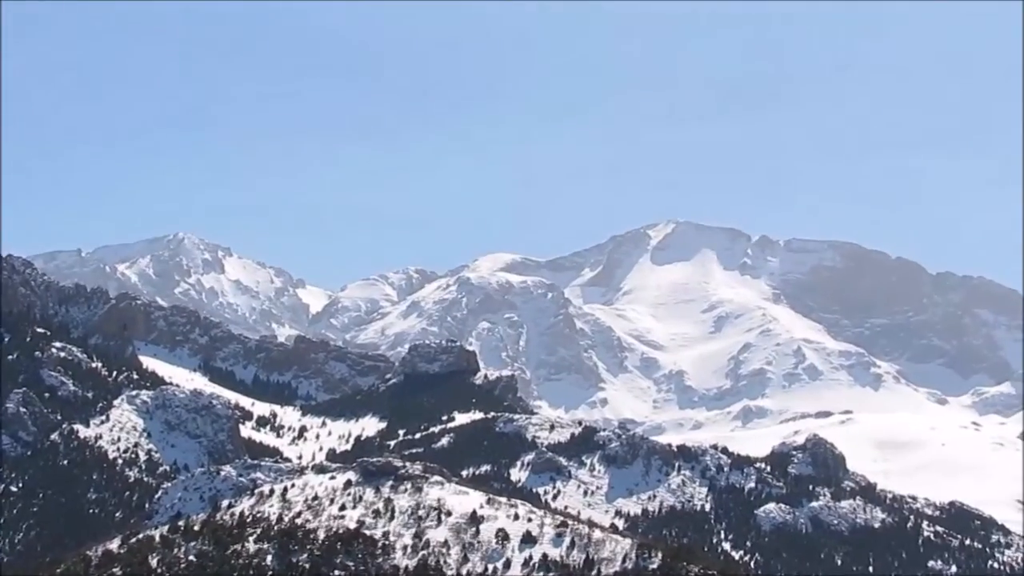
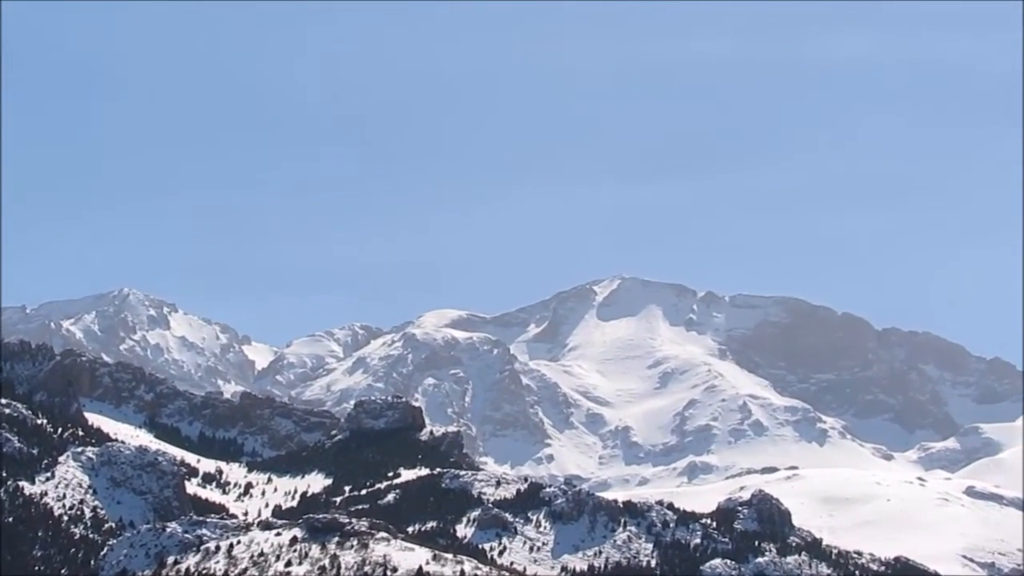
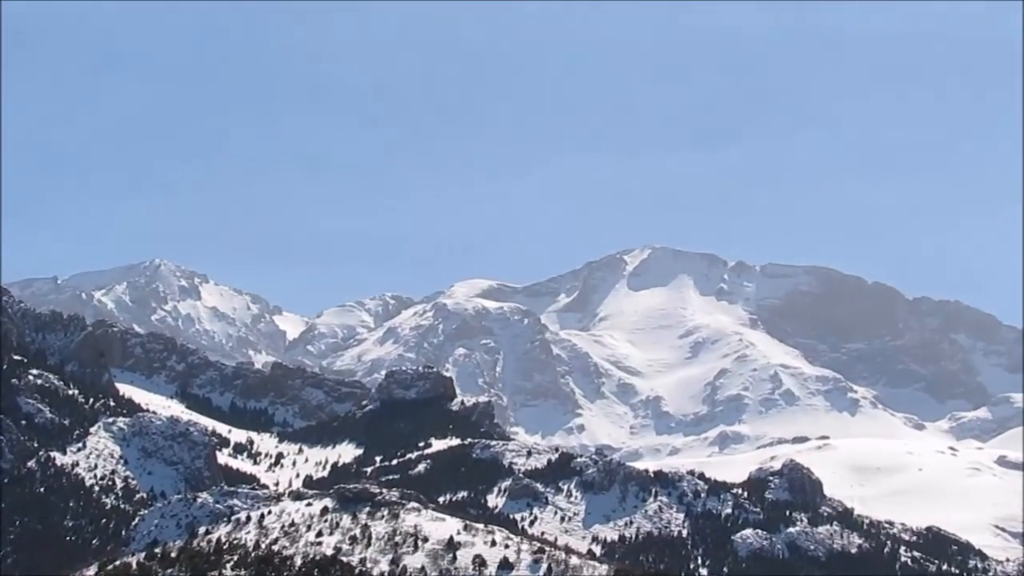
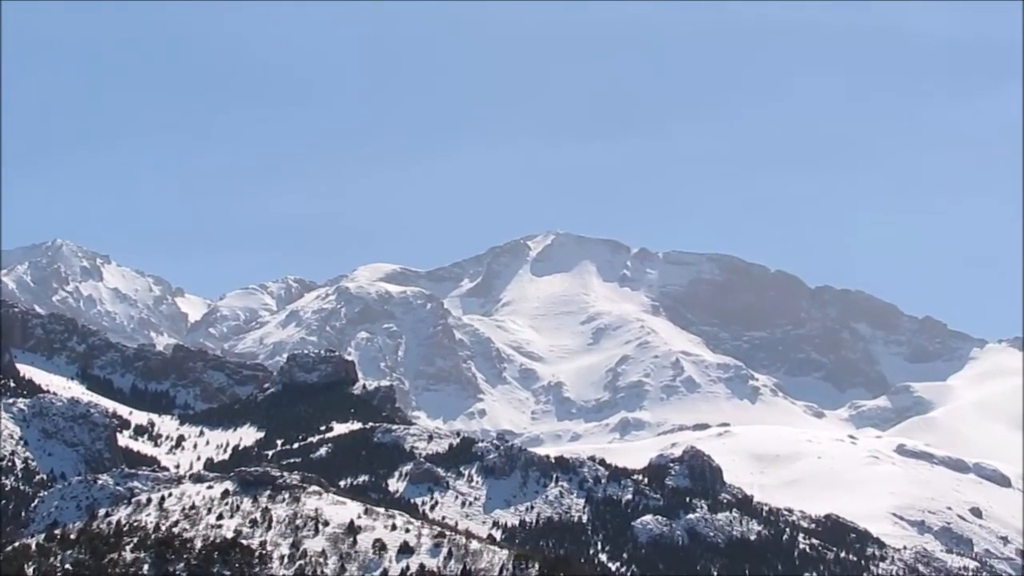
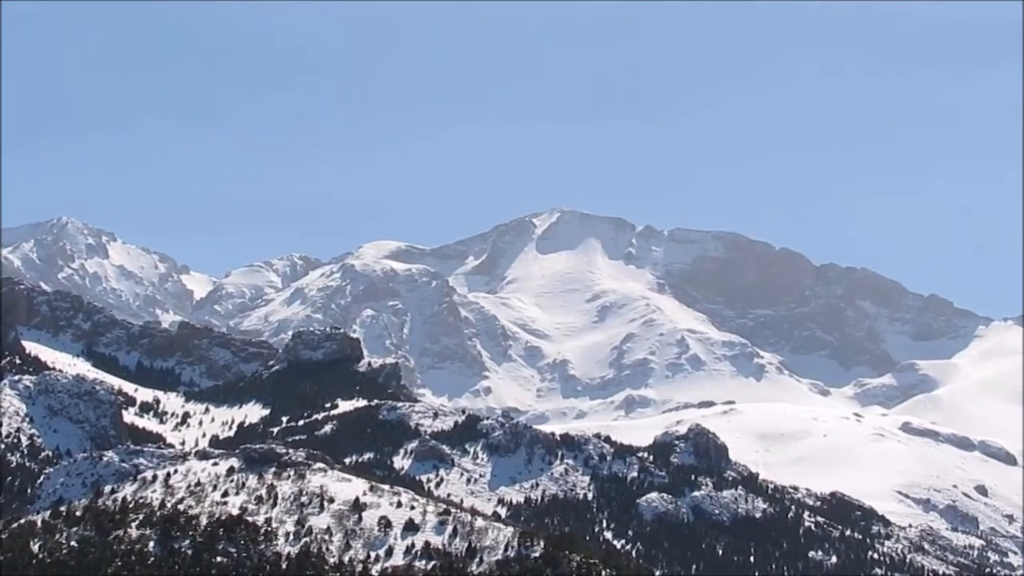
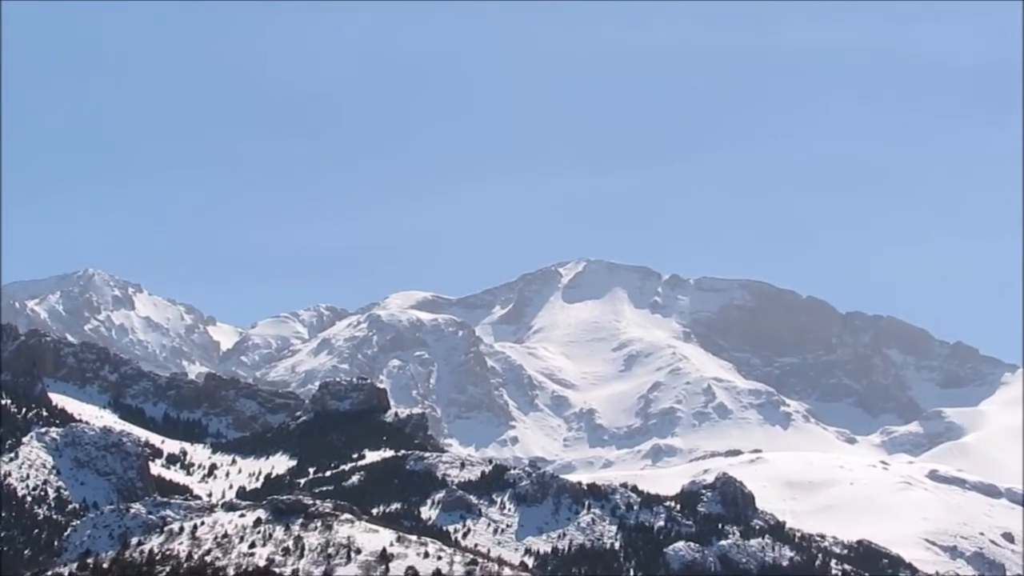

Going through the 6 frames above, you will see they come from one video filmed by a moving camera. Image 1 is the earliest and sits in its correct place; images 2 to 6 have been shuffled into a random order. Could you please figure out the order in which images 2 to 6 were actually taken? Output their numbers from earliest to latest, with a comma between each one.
3, 2, 6, 4, 5
